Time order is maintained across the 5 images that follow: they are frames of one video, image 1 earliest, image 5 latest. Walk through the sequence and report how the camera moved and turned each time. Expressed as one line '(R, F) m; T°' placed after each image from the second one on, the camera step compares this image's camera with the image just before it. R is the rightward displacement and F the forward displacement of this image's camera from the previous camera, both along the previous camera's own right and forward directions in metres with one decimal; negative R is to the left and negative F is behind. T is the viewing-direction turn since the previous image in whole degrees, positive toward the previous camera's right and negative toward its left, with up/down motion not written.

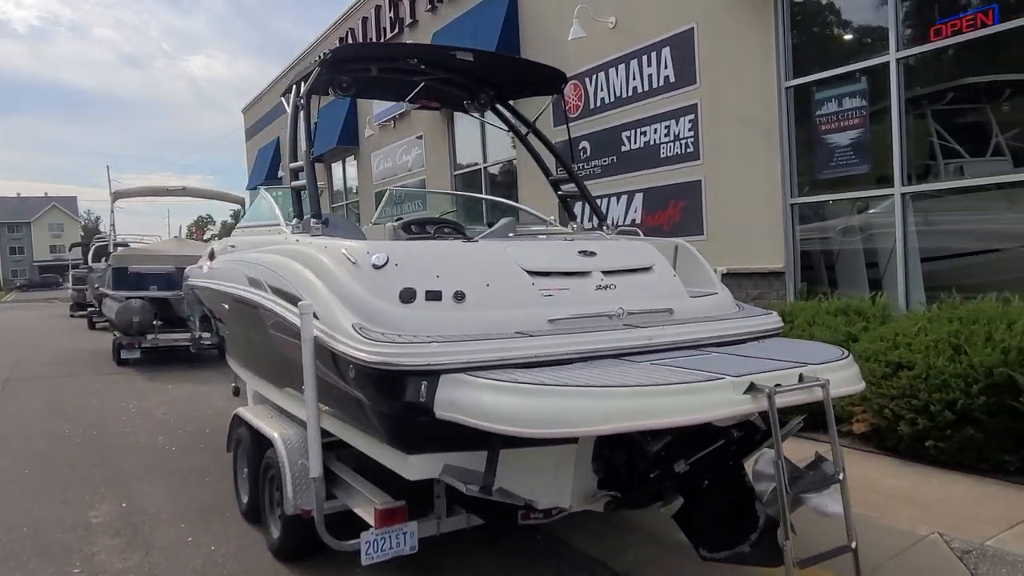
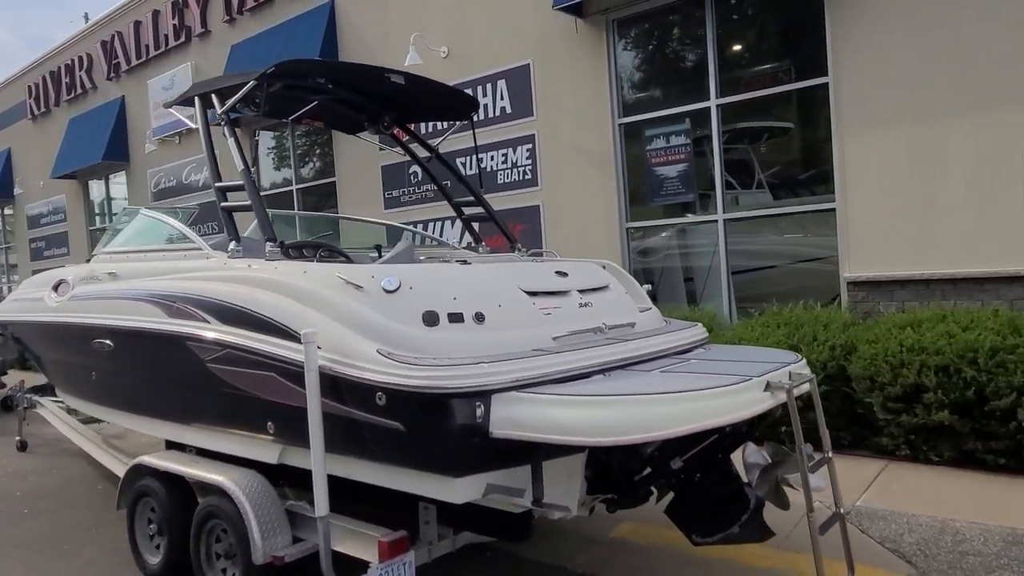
(-1.1, +0.1) m; +19°
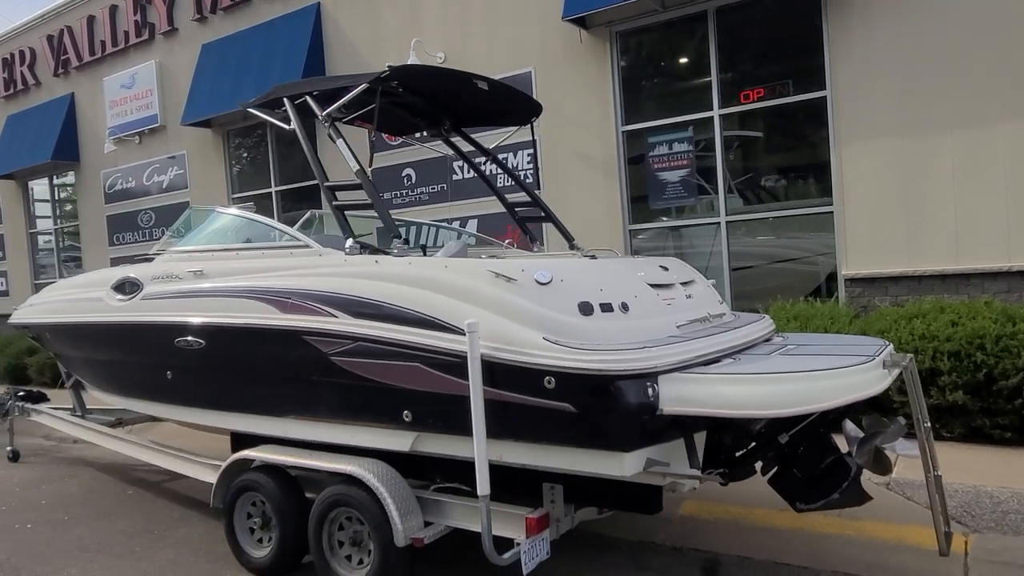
(-1.0, -0.2) m; +6°
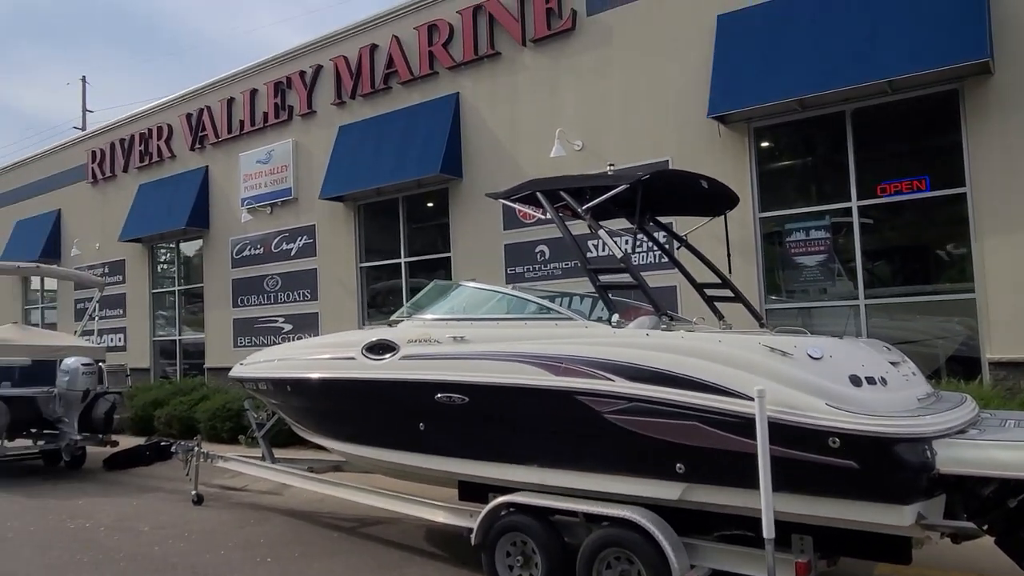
(-1.3, -0.7) m; -3°
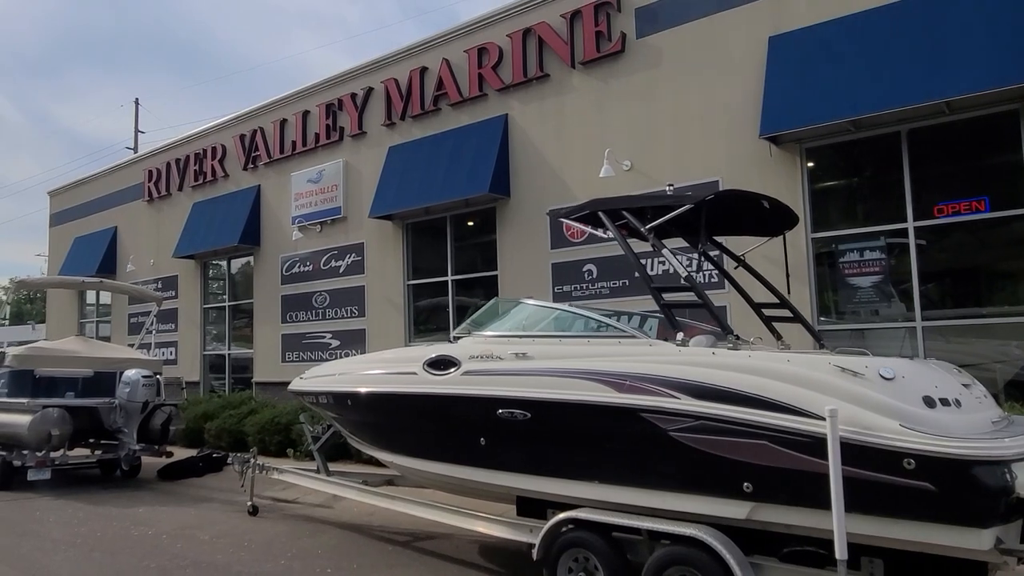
(-0.2, -0.1) m; -3°
